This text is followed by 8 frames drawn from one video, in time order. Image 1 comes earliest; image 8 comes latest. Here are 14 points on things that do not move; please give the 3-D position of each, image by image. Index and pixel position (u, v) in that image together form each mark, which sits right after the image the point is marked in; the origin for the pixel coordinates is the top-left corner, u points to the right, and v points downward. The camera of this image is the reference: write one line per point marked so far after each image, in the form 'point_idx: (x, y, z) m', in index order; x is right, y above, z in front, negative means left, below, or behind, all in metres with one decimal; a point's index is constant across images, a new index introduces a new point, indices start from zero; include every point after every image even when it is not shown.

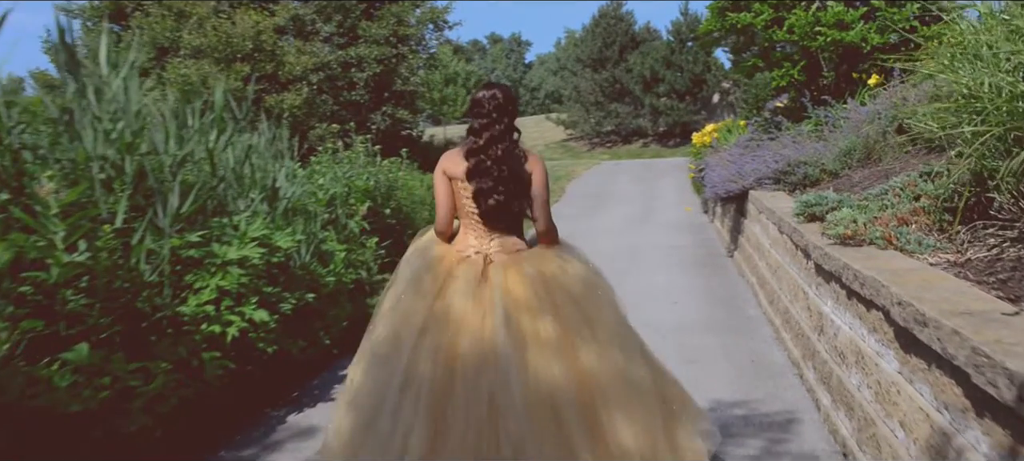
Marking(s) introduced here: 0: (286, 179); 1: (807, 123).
0: (-1.5, +0.3, +6.4) m
1: (+3.2, +1.2, +10.2) m
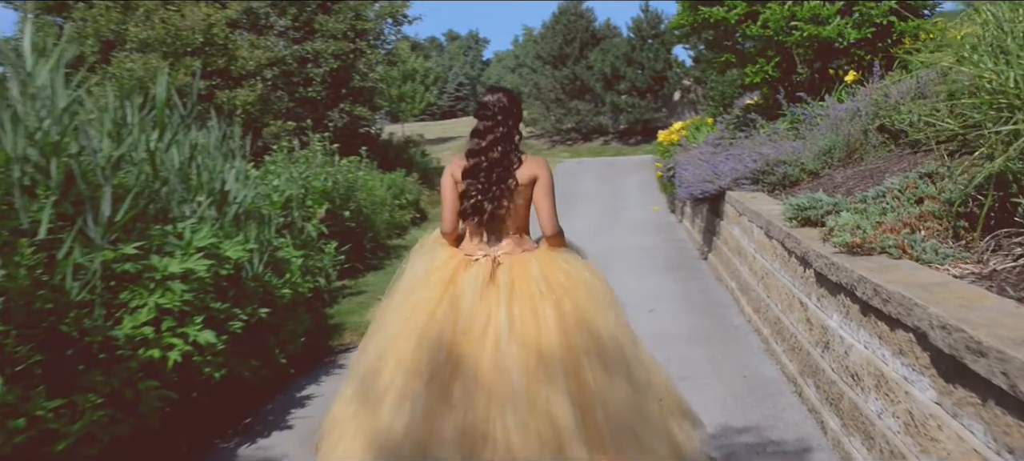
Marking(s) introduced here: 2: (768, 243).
0: (-1.7, +0.3, +5.8) m
1: (+2.9, +1.2, +9.9) m
2: (+1.7, -0.1, +6.1) m
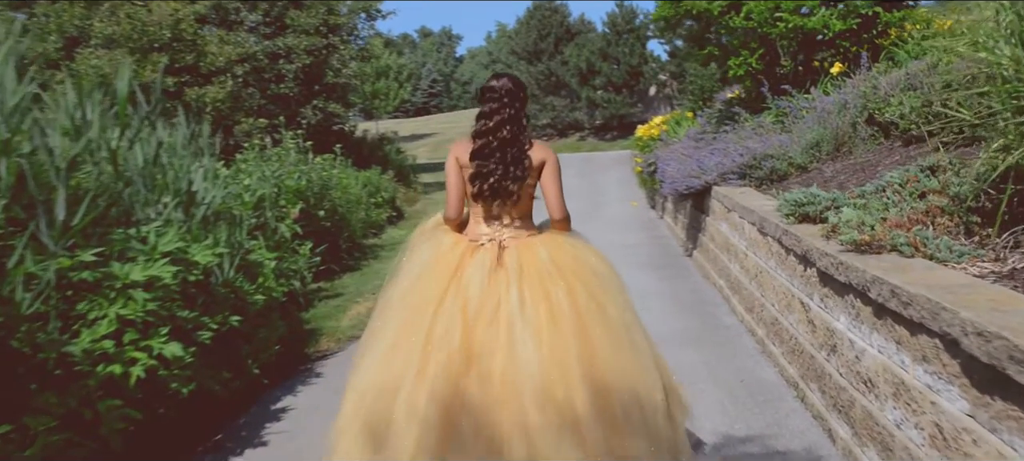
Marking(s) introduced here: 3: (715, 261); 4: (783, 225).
0: (-1.8, +0.3, +5.5) m
1: (+2.7, +1.2, +9.7) m
2: (+1.6, -0.1, +5.9) m
3: (+1.7, -0.3, +8.0) m
4: (+1.5, 0.0, +5.2) m
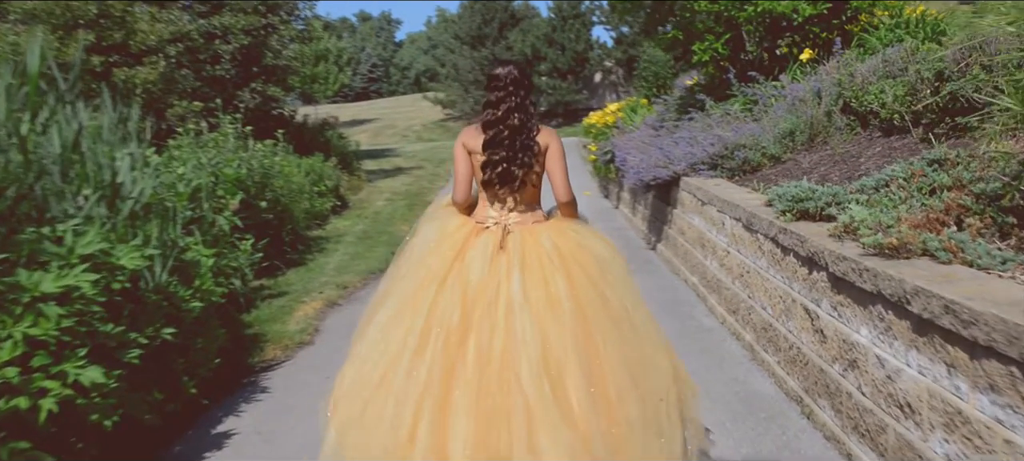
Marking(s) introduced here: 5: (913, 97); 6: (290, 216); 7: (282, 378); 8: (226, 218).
0: (-2.0, +0.3, +4.9) m
1: (+2.2, +1.3, +9.3) m
2: (+1.4, 0.0, +5.5) m
3: (+1.4, -0.2, +7.5) m
4: (+1.4, 0.0, +4.8) m
5: (+2.9, +1.0, +6.8) m
6: (-2.2, +0.1, +9.3) m
7: (-1.2, -0.8, +5.1) m
8: (-2.1, +0.1, +7.0) m
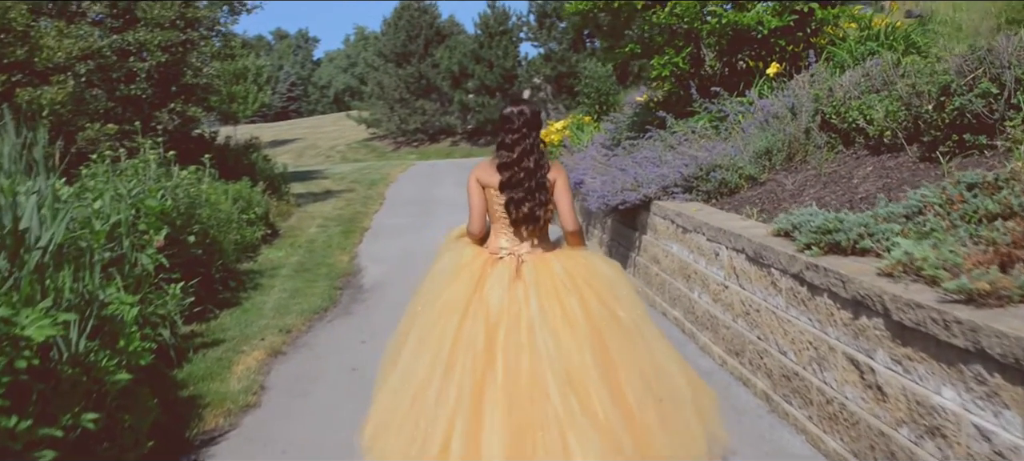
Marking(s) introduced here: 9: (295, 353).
0: (-2.0, +0.1, +4.0) m
1: (+1.8, +1.1, +8.8) m
2: (+1.3, -0.2, +4.9) m
3: (+1.1, -0.4, +6.9) m
4: (+1.3, -0.1, +4.2) m
5: (+2.7, +0.8, +6.3) m
6: (-2.6, -0.2, +8.4) m
7: (-1.3, -1.0, +4.2) m
8: (-2.4, -0.2, +6.2) m
9: (-1.4, -0.8, +6.1) m
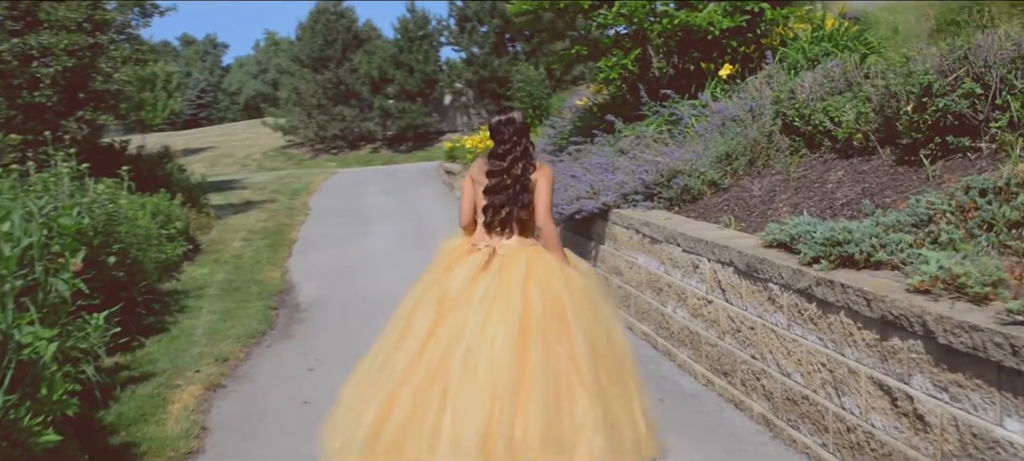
0: (-2.1, 0.0, +3.4) m
1: (+1.3, +1.0, +8.5) m
2: (+1.1, -0.3, +4.6) m
3: (+0.8, -0.5, +6.6) m
4: (+1.2, -0.2, +3.9) m
5: (+2.4, +0.8, +6.1) m
6: (-3.0, -0.3, +7.7) m
7: (-1.3, -1.1, +3.7) m
8: (-2.6, -0.3, +5.5) m
9: (-1.6, -0.9, +5.5) m
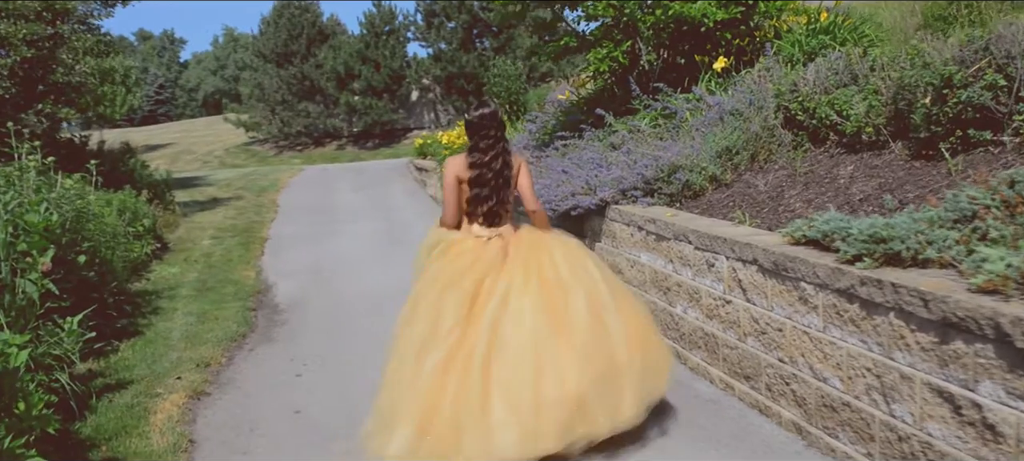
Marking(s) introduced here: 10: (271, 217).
0: (-2.0, 0.0, +3.0) m
1: (+1.1, +1.0, +8.3) m
2: (+1.2, -0.3, +4.3) m
3: (+0.8, -0.5, +6.3) m
4: (+1.3, -0.2, +3.7) m
5: (+2.4, +0.8, +5.9) m
6: (-3.1, -0.3, +7.3) m
7: (-1.2, -1.1, +3.3) m
8: (-2.6, -0.3, +5.1) m
9: (-1.6, -0.9, +5.2) m
10: (-3.8, +0.2, +14.8) m
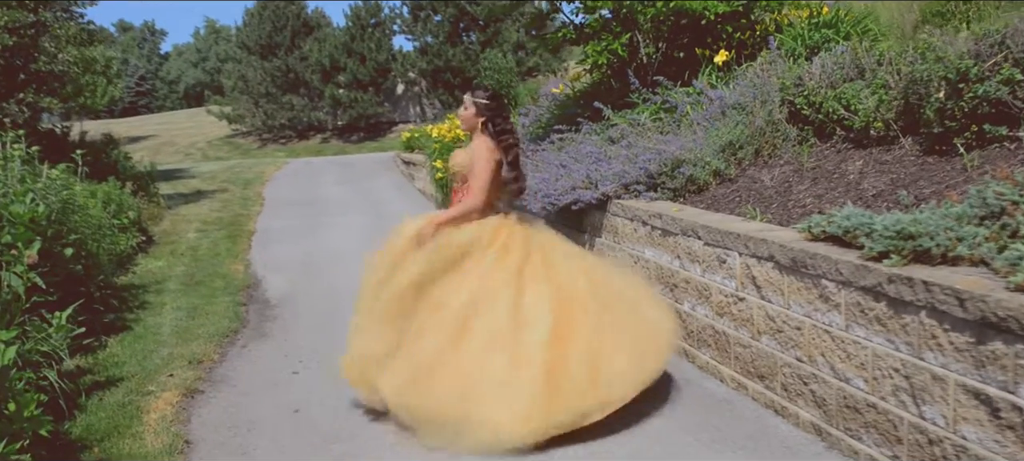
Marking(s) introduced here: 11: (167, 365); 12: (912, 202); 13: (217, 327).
0: (-1.9, 0.0, +2.8) m
1: (+1.1, +1.0, +8.1) m
2: (+1.2, -0.2, +4.2) m
3: (+0.8, -0.4, +6.2) m
4: (+1.4, -0.1, +3.5) m
5: (+2.4, +0.8, +5.8) m
6: (-3.1, -0.2, +7.1) m
7: (-1.2, -1.1, +3.2) m
8: (-2.5, -0.2, +4.9) m
9: (-1.6, -0.9, +5.0) m
10: (-3.9, +0.3, +14.6) m
11: (-2.0, -0.8, +5.4) m
12: (+2.0, +0.1, +4.6) m
13: (-2.1, -0.7, +6.6) m
